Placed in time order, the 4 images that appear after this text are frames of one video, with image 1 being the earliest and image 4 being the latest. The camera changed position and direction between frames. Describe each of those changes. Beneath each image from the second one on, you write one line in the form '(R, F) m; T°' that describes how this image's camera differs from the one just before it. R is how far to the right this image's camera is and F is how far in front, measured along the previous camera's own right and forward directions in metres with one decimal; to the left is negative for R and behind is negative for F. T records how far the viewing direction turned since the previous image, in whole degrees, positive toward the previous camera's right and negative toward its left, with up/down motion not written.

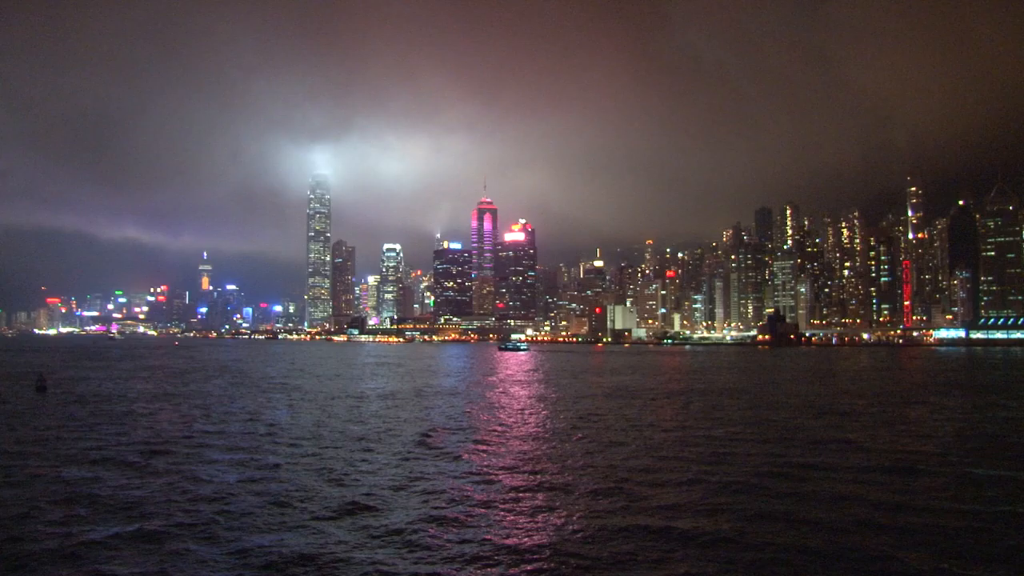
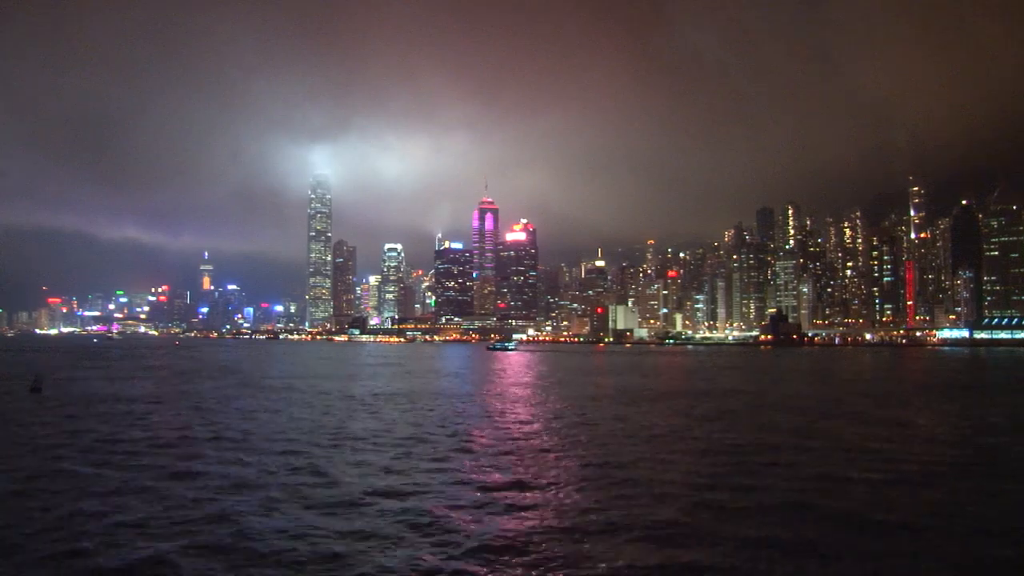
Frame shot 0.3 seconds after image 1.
(0.0, +0.2) m; 0°
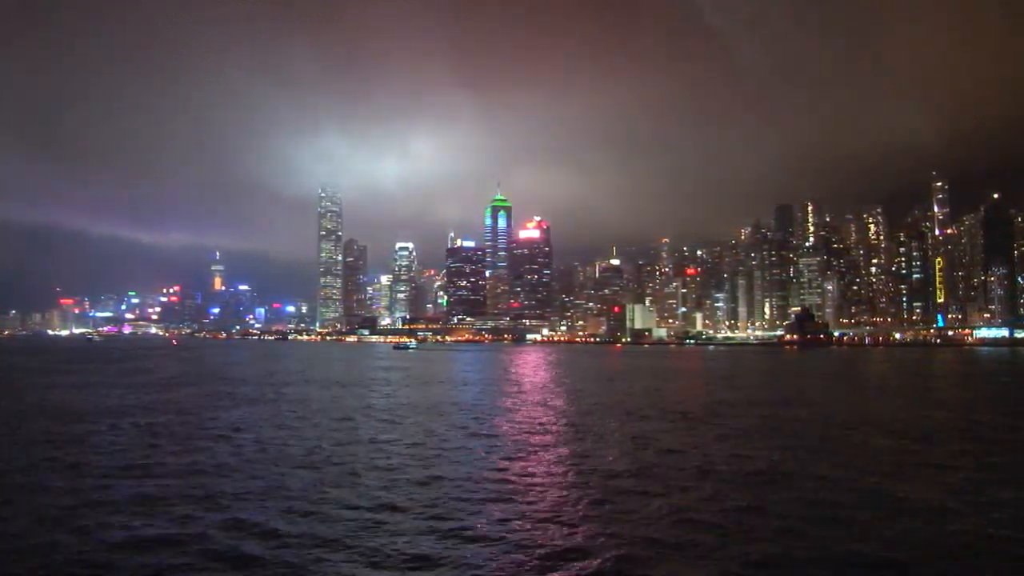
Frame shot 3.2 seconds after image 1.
(-0.1, +1.7) m; -1°
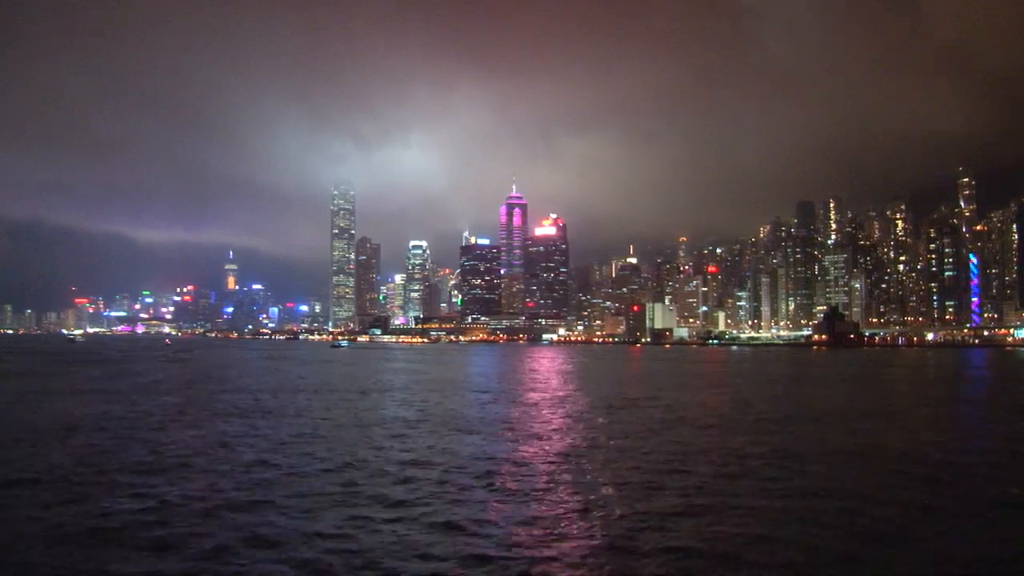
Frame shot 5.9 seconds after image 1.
(-0.1, +1.6) m; -1°
